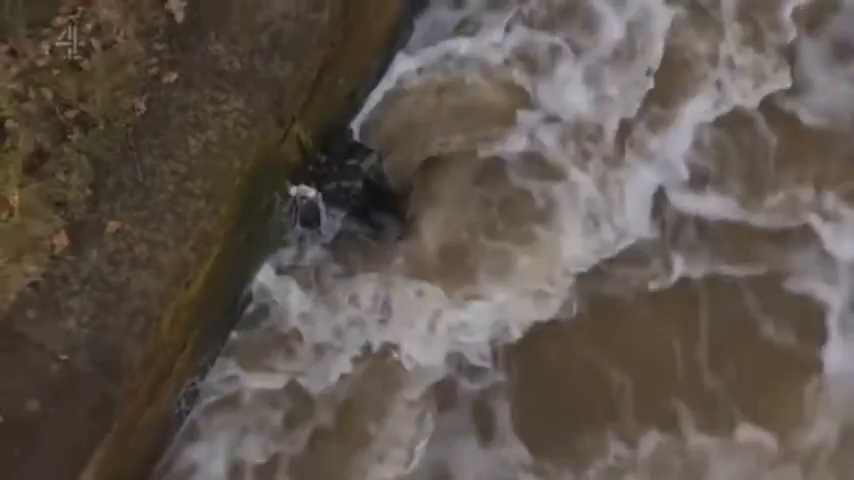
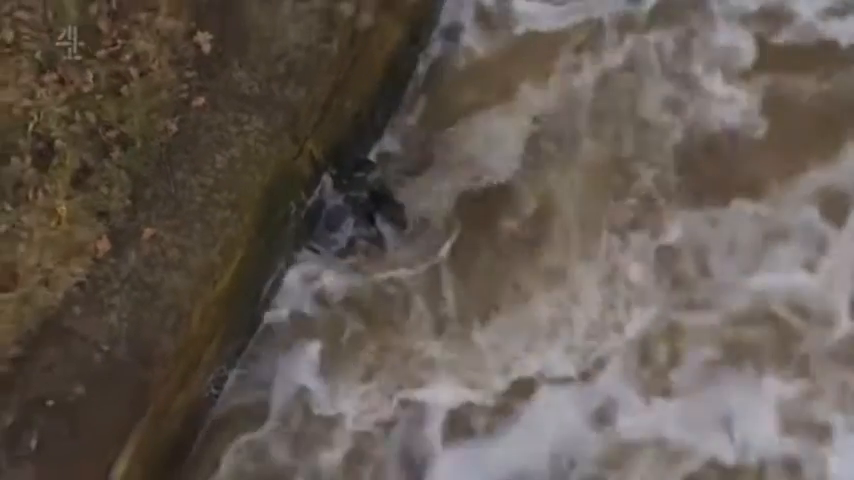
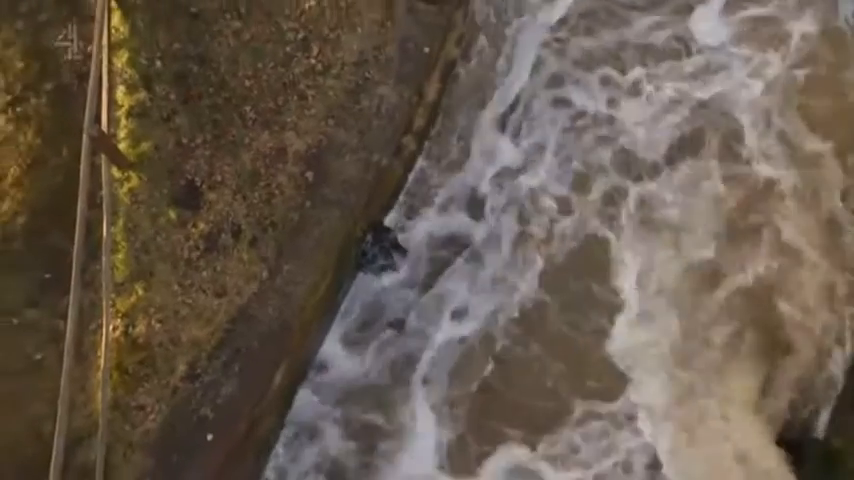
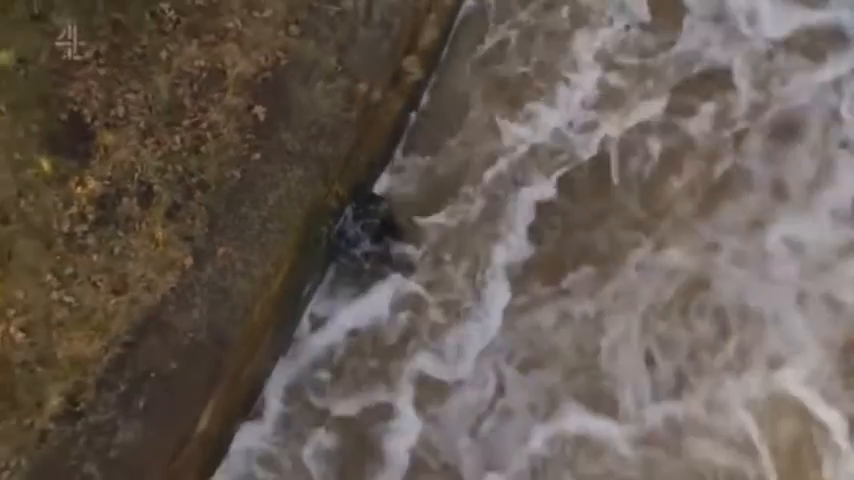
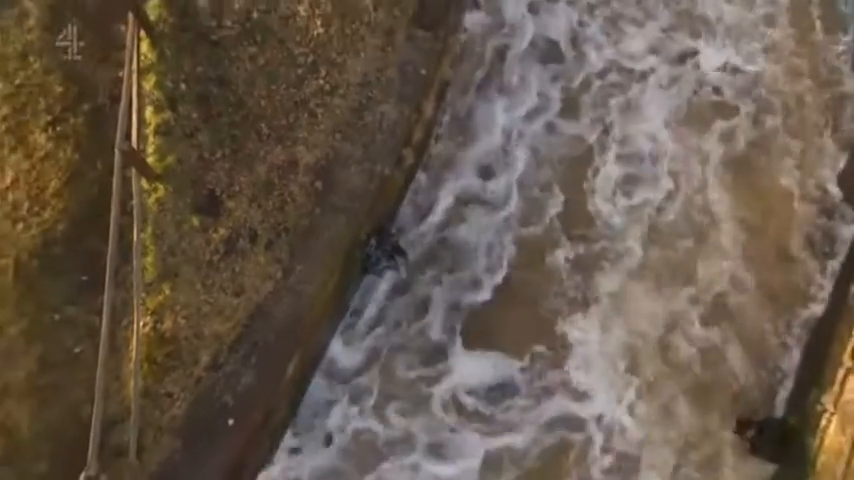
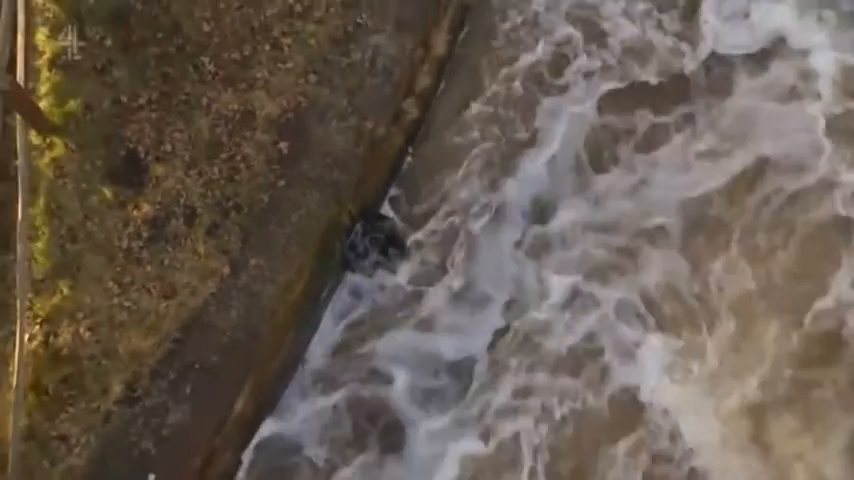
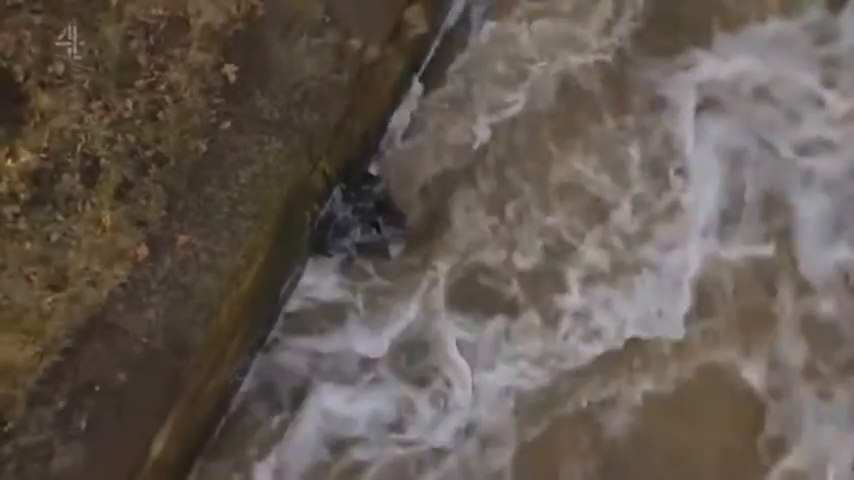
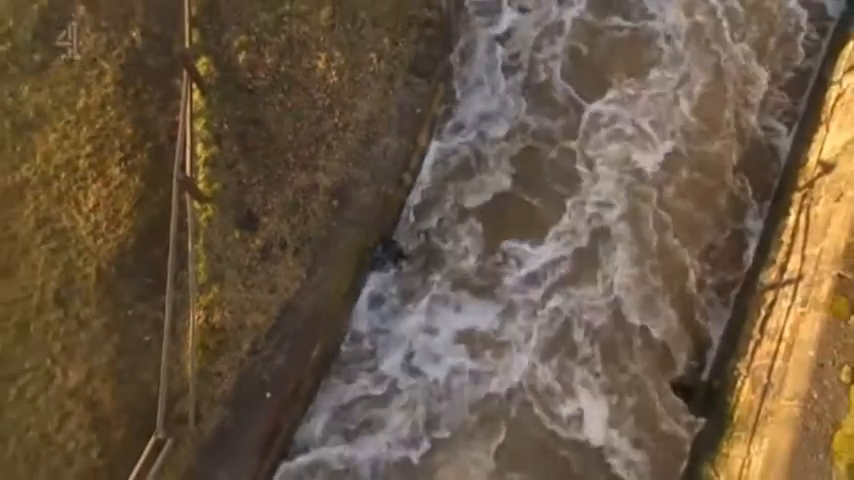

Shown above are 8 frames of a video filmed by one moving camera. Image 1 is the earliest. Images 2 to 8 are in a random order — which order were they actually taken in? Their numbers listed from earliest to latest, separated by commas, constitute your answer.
2, 7, 4, 6, 3, 5, 8
